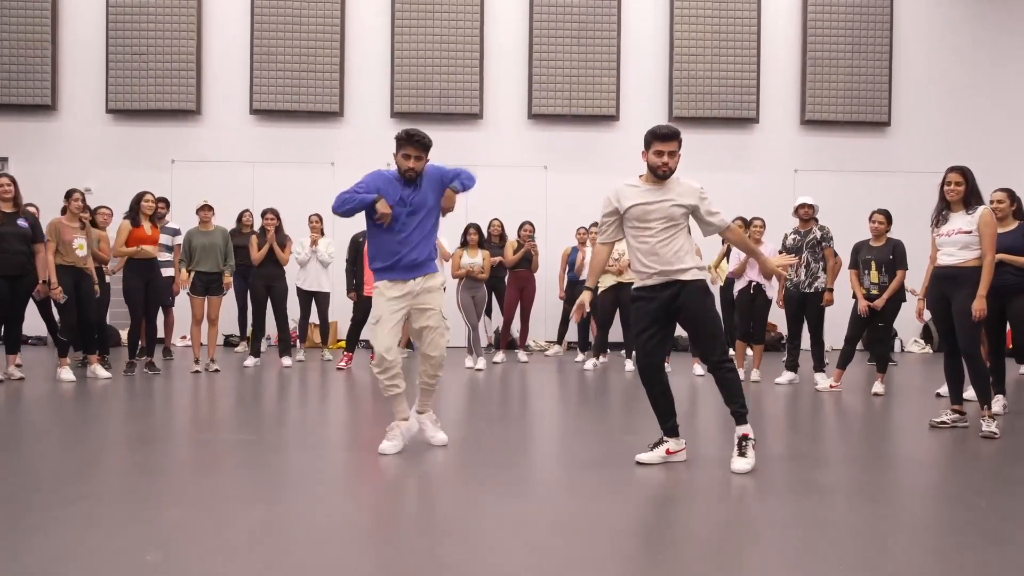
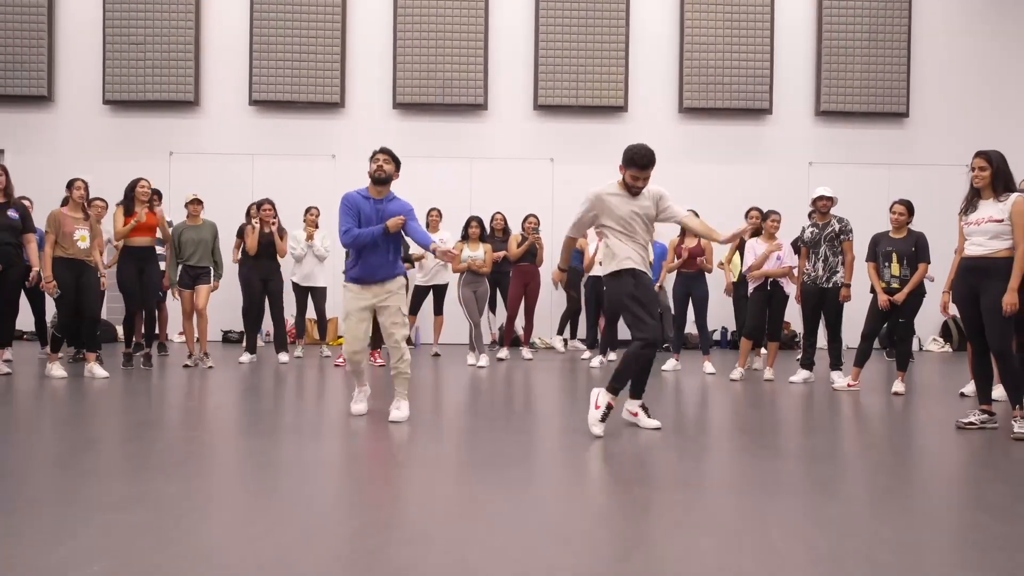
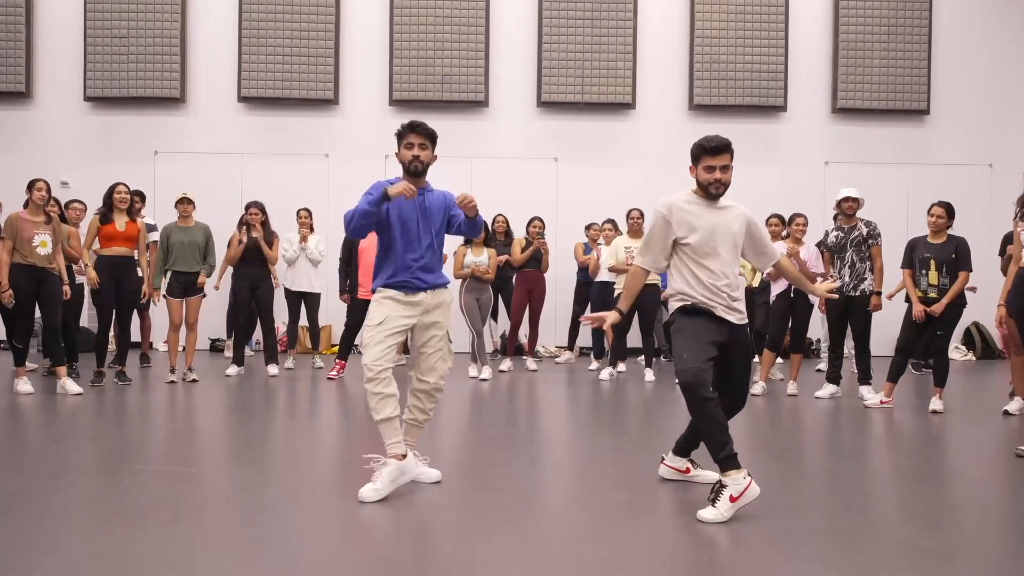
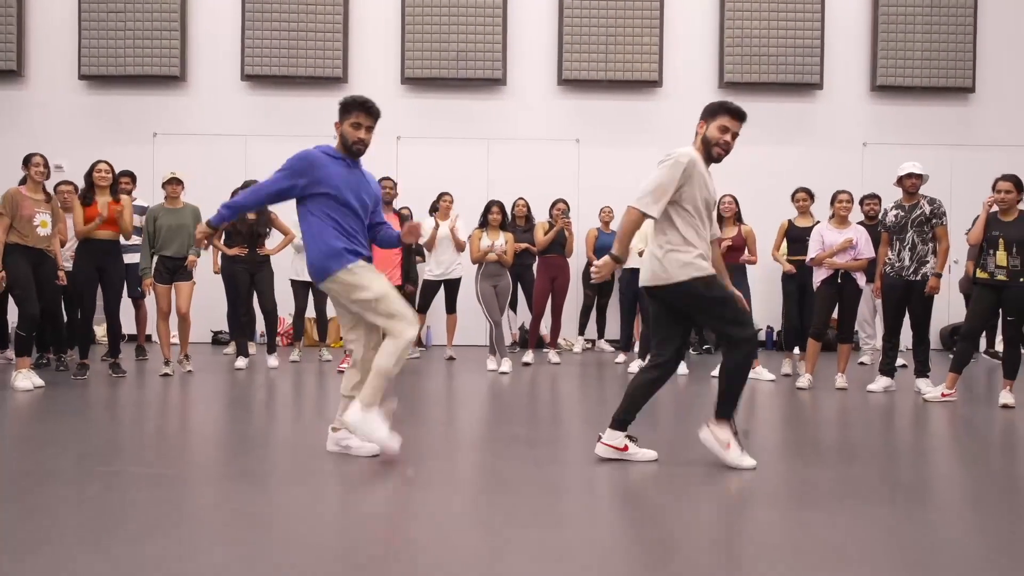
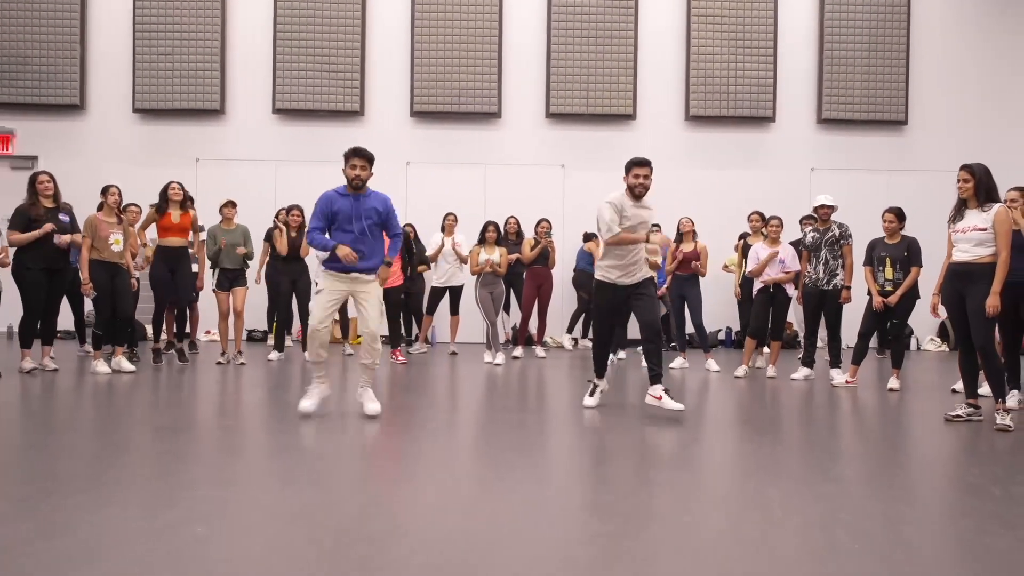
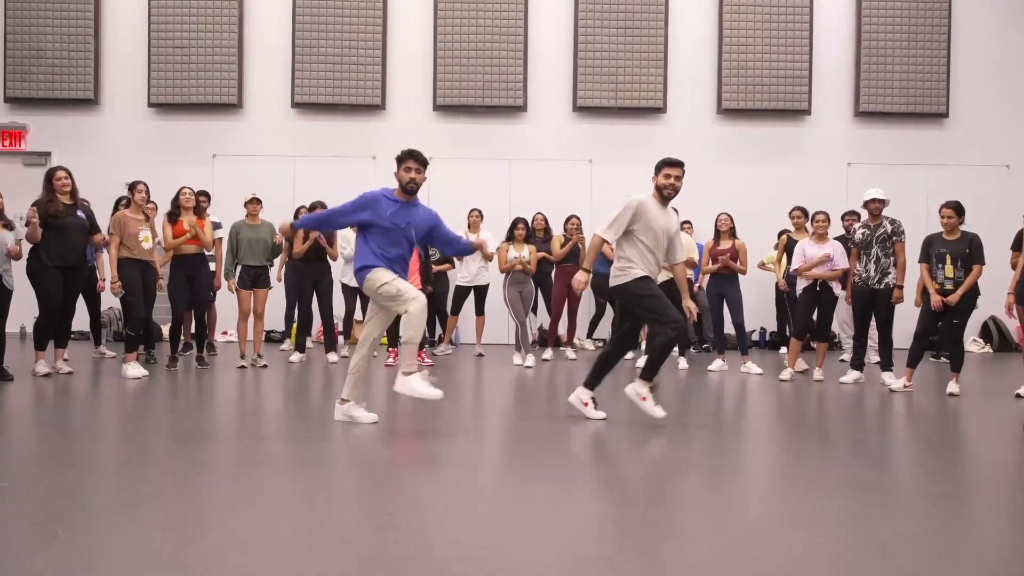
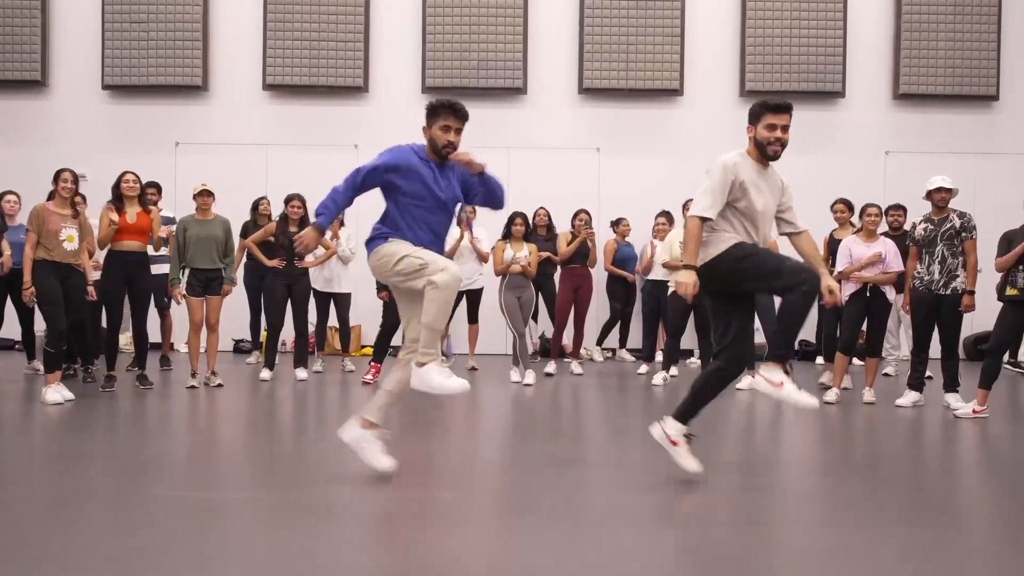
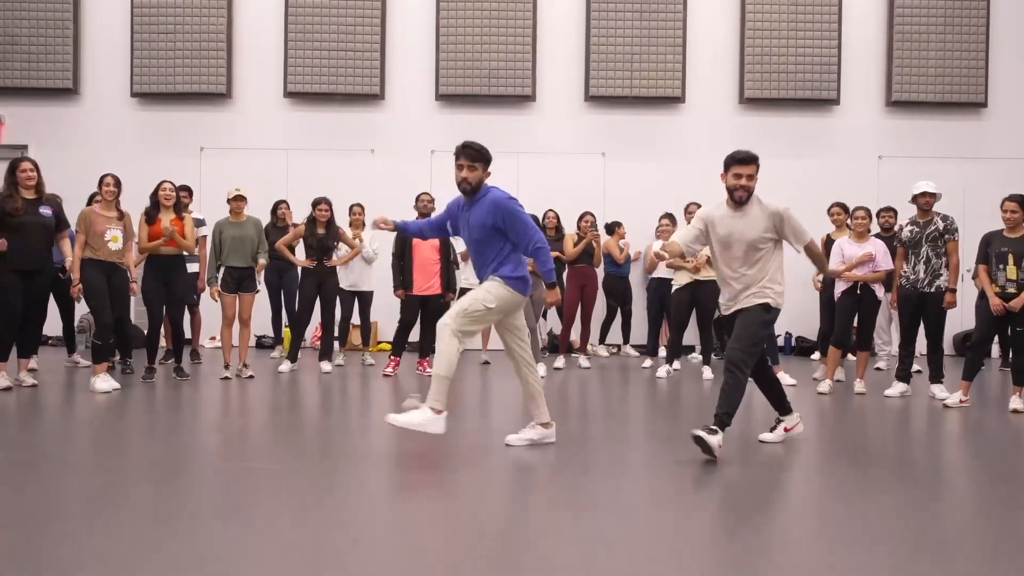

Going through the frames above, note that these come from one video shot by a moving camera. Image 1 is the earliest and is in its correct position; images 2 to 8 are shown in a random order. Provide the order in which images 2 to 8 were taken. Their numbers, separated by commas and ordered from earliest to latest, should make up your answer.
3, 2, 5, 6, 8, 7, 4
